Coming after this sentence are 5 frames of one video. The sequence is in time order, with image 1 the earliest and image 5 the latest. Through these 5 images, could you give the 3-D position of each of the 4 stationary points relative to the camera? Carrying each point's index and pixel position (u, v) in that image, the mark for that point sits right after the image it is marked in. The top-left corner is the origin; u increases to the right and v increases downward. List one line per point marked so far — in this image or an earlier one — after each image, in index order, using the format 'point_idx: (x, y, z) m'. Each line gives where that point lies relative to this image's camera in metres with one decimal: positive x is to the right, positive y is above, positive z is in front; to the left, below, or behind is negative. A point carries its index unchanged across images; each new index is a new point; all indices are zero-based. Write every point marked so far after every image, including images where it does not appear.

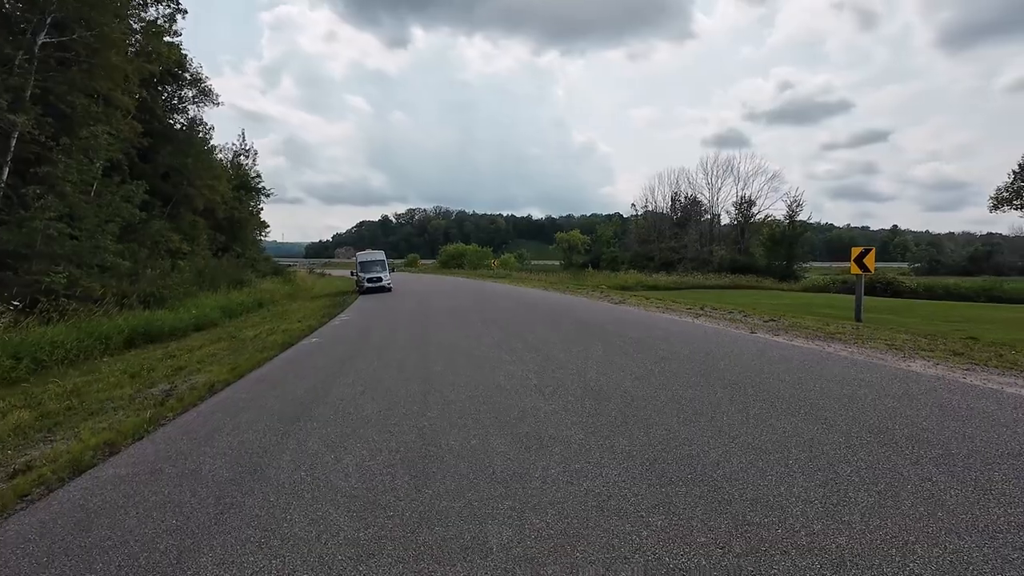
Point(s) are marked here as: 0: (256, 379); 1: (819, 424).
0: (-5.1, -1.8, +9.7) m
1: (+3.4, -1.5, +5.3) m
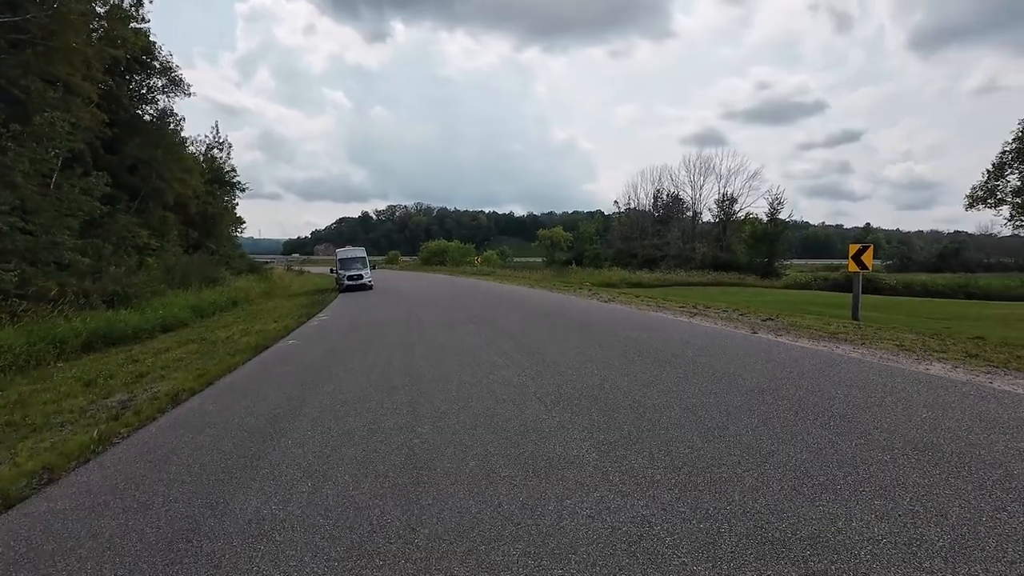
0: (-5.2, -1.8, +8.9) m
1: (+3.4, -1.5, +4.8) m
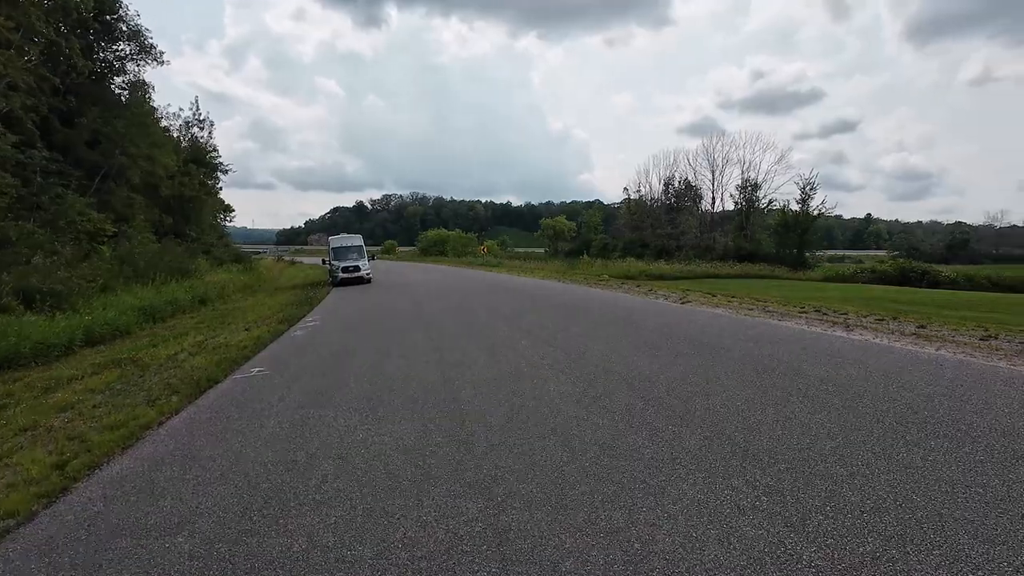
0: (-3.7, -1.9, +4.2) m
1: (+5.0, -1.7, +0.2) m
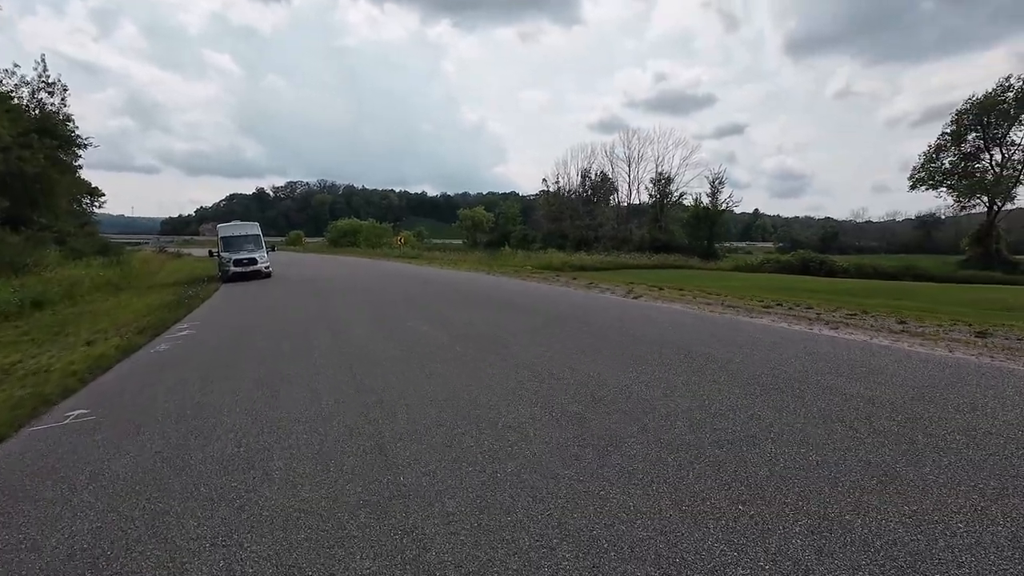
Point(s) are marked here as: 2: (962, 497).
0: (-3.6, -2.0, +1.4) m
1: (+5.7, -1.7, -1.0) m
2: (+3.1, -1.4, +3.3) m
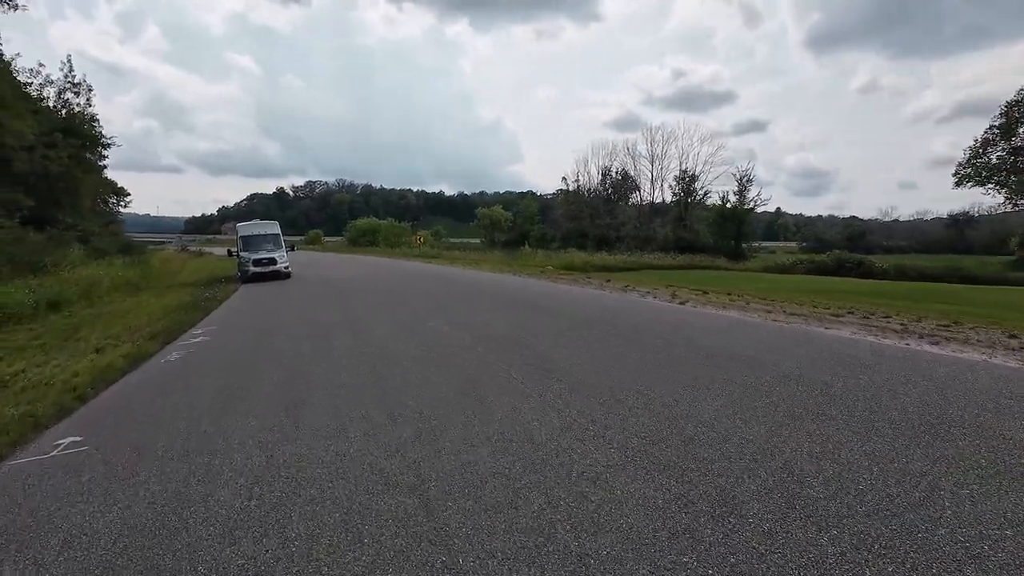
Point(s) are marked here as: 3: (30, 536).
0: (-3.0, -2.1, +0.5) m
1: (+6.1, -1.9, -2.2) m
2: (+3.7, -1.6, +2.2) m
3: (-3.7, -1.9, +3.6) m
